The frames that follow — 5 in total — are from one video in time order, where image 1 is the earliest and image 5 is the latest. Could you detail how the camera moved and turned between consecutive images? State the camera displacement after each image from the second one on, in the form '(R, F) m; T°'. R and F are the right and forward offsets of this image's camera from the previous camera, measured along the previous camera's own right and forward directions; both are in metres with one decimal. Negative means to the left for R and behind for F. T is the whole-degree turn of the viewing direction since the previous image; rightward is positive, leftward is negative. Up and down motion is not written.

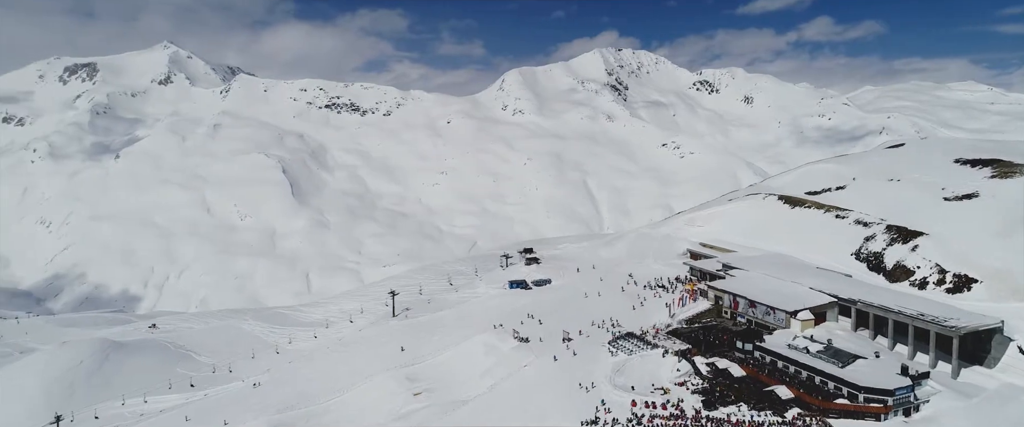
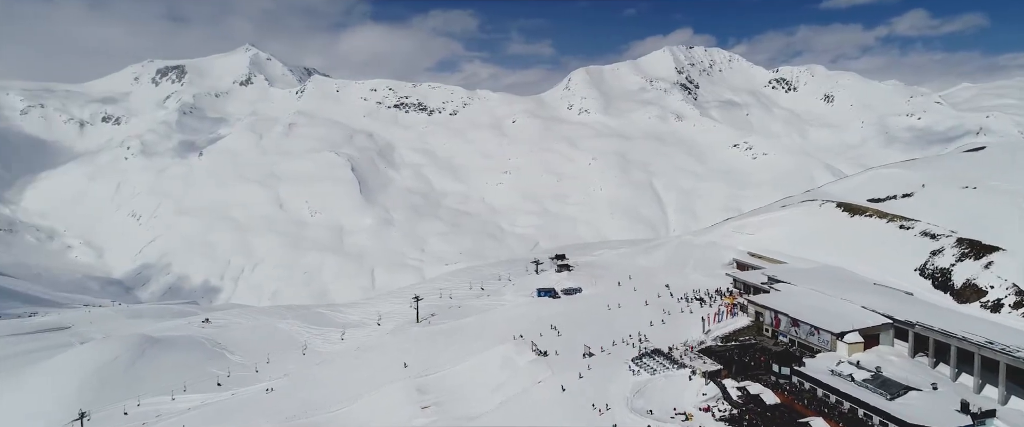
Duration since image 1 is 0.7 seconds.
(+2.0, +1.4) m; -6°
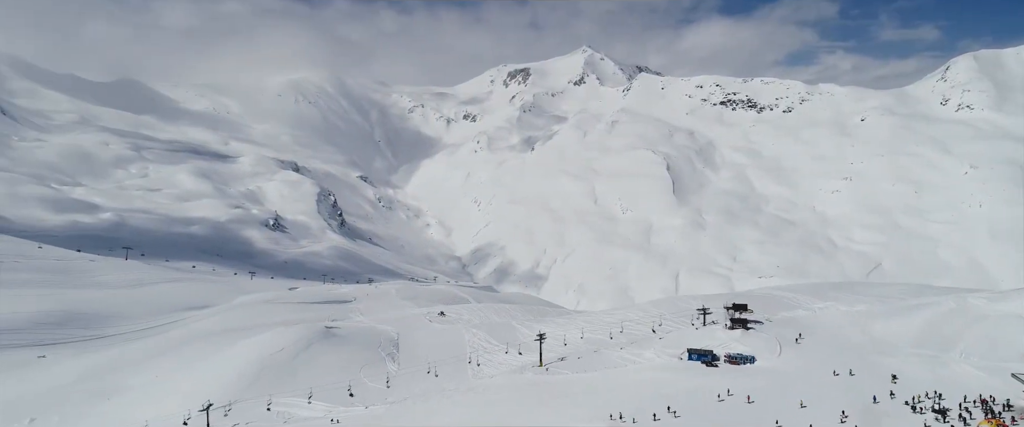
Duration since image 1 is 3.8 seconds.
(+7.2, +7.7) m; -29°
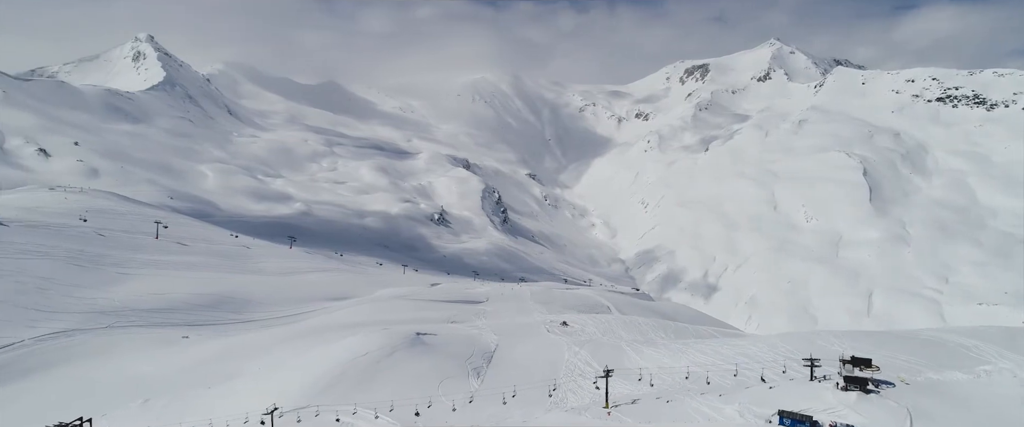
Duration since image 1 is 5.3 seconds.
(+4.1, +3.4) m; -16°
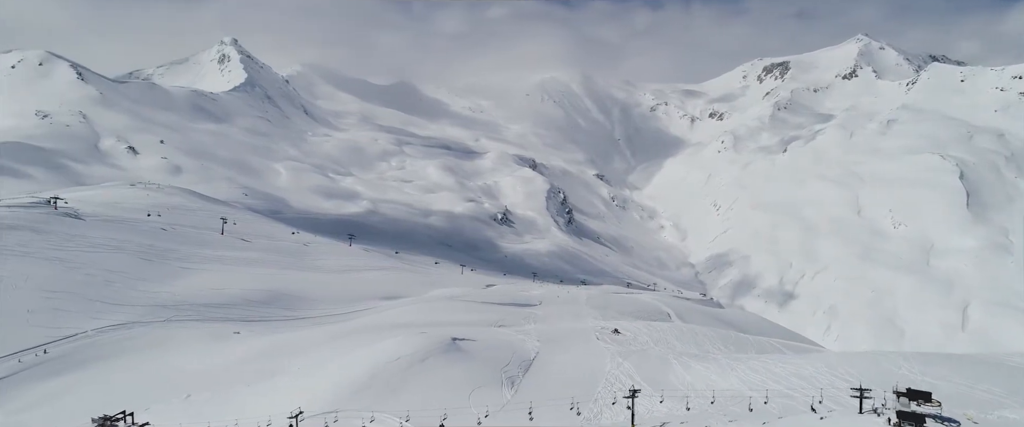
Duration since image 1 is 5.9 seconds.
(+1.7, +1.2) m; -6°
